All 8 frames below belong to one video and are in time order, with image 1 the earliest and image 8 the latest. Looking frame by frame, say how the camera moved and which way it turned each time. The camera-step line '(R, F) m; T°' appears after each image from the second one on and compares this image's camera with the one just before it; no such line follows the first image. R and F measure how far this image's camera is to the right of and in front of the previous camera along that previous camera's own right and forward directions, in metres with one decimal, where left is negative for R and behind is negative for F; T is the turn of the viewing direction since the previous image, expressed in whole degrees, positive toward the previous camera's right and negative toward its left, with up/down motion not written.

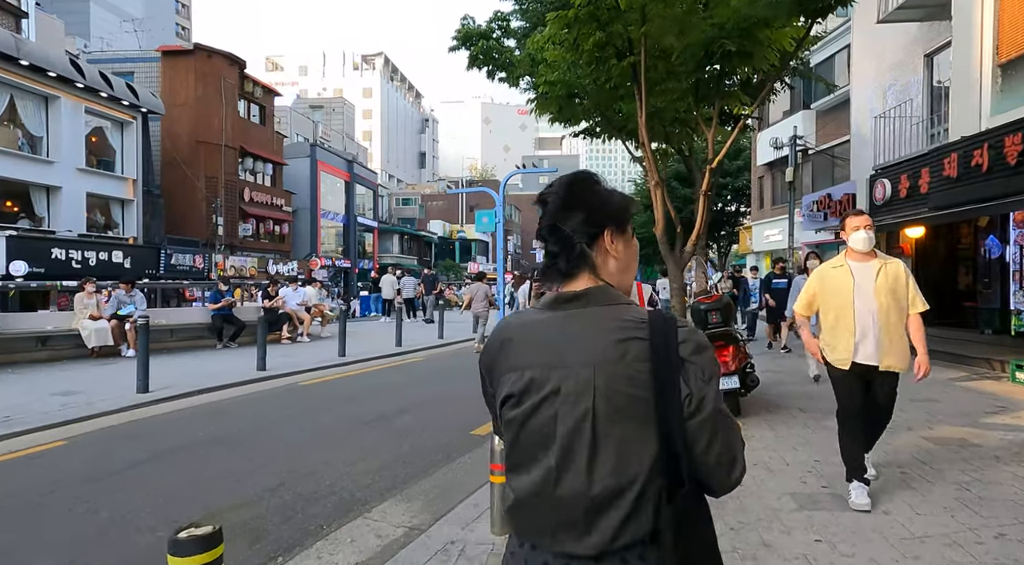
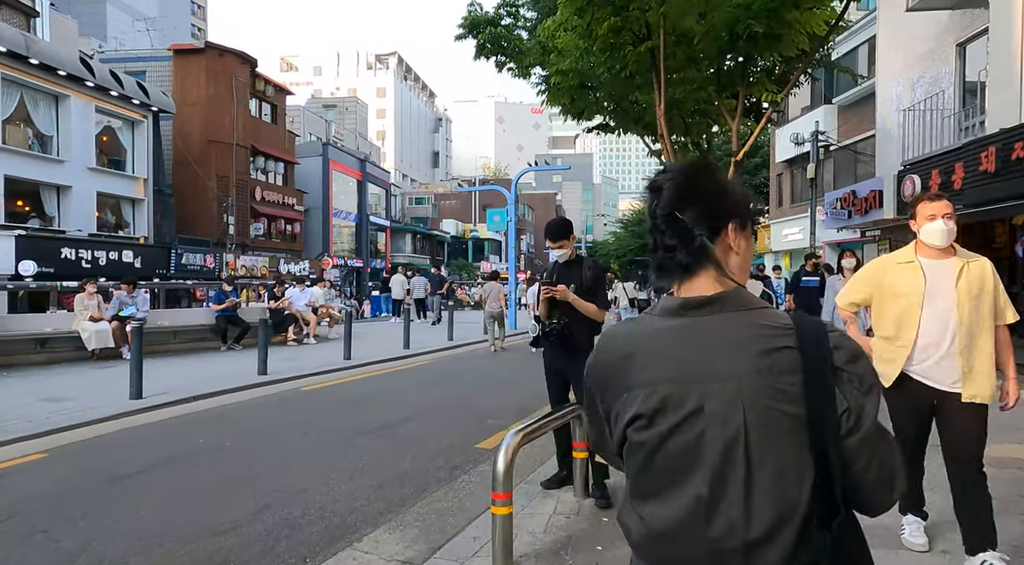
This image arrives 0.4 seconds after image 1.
(0.0, +0.5) m; -1°
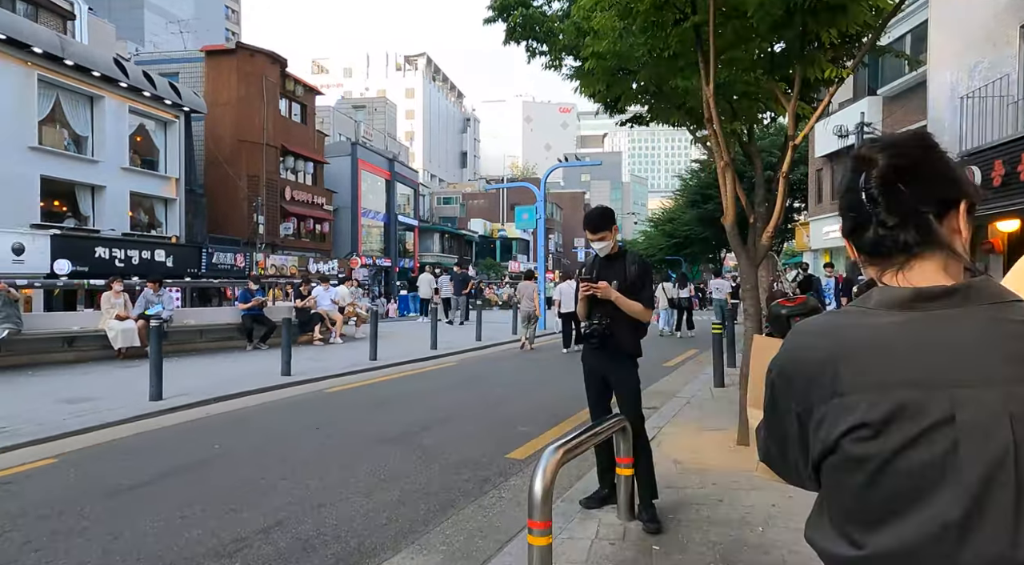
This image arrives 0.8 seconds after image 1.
(0.0, +0.4) m; -2°
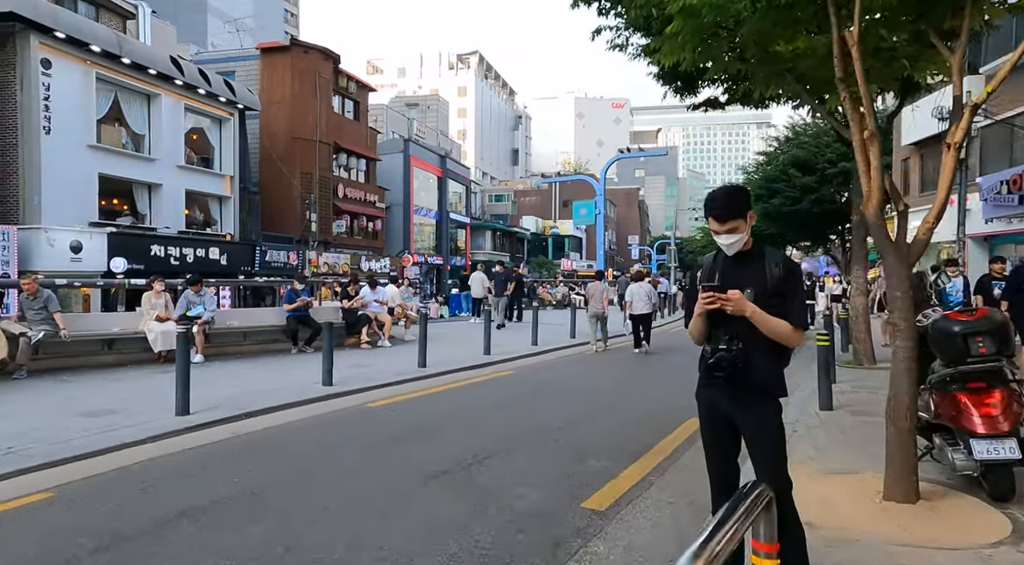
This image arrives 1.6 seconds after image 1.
(-0.2, +1.1) m; -4°
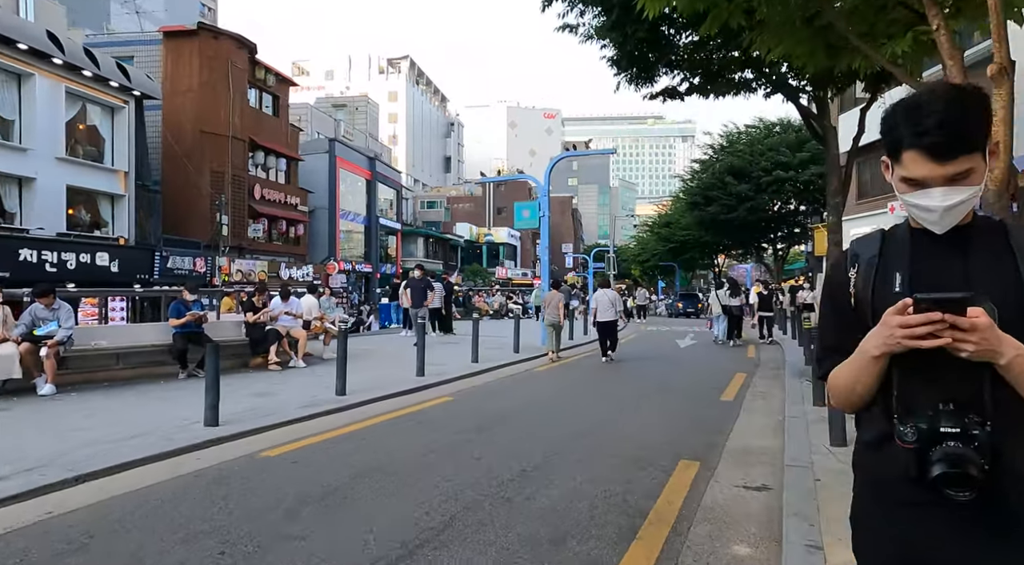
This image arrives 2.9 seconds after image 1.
(-0.1, +1.7) m; +5°
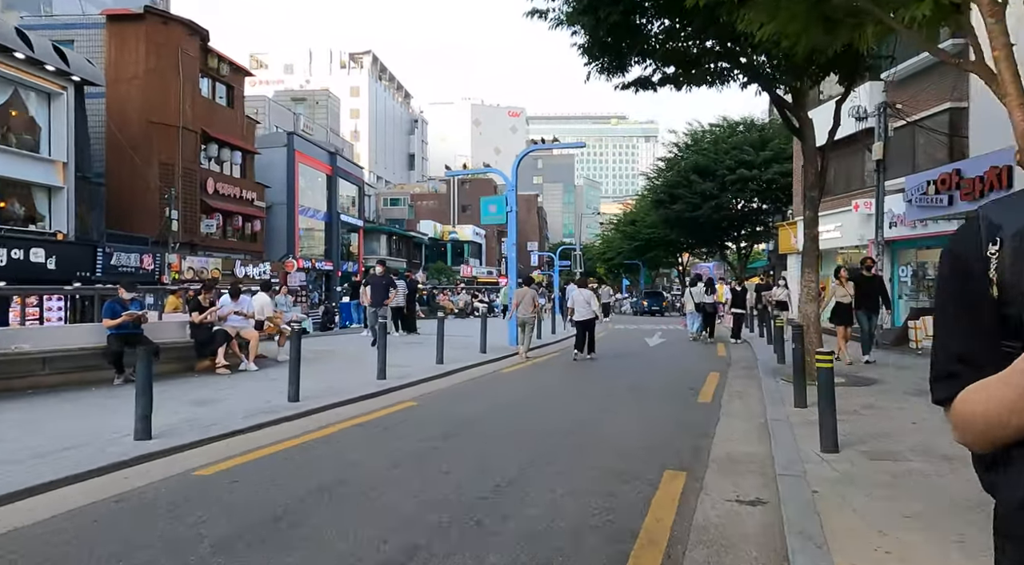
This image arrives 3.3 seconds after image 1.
(0.0, +0.6) m; +3°
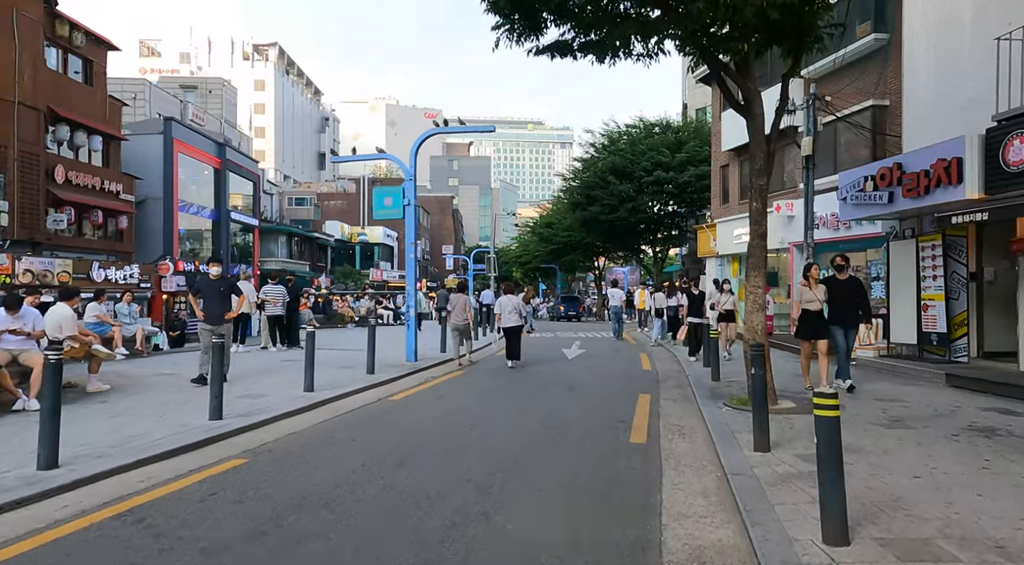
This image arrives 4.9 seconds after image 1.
(+0.4, +2.4) m; +6°
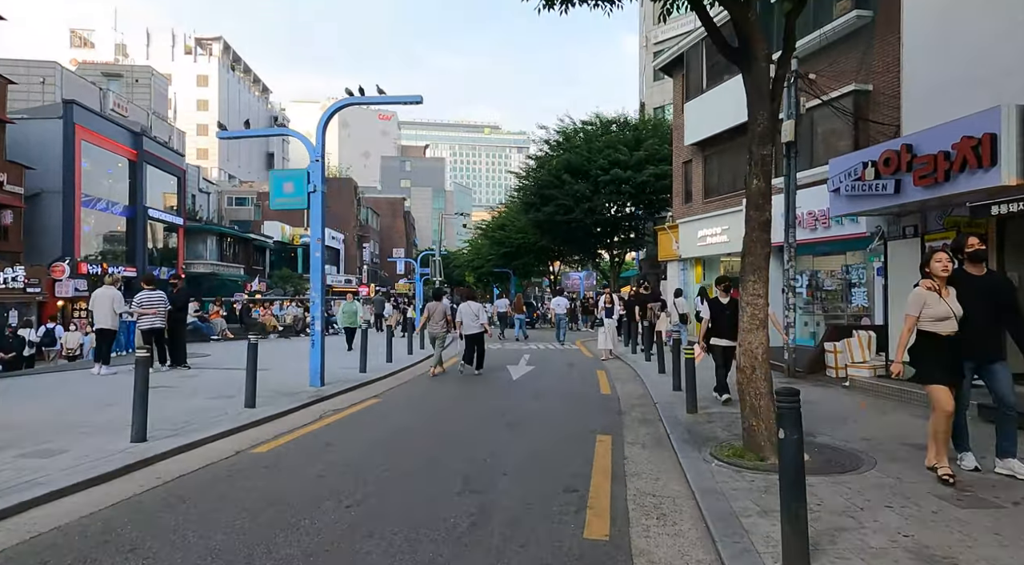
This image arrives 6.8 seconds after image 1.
(+0.4, +2.8) m; +3°
